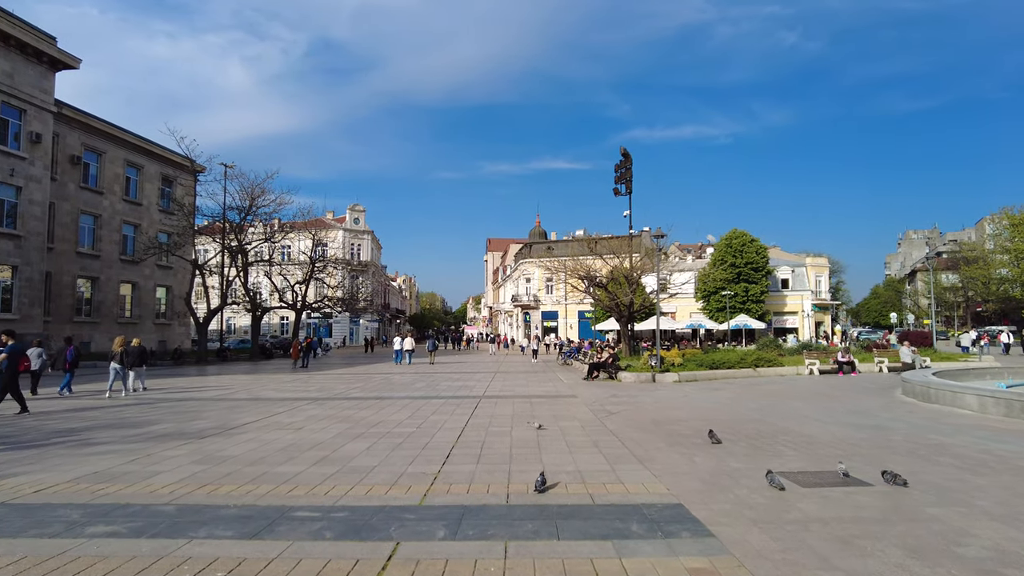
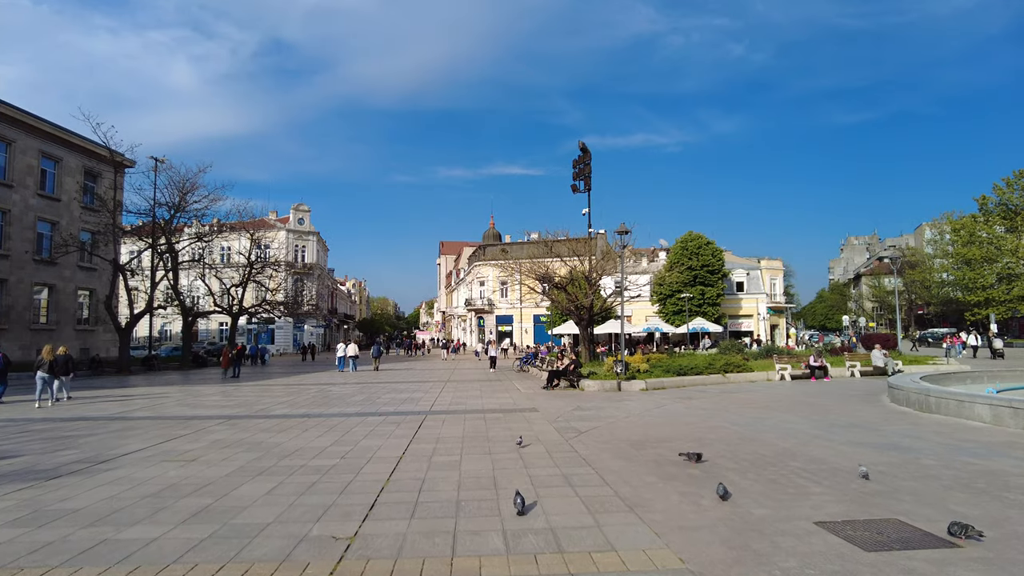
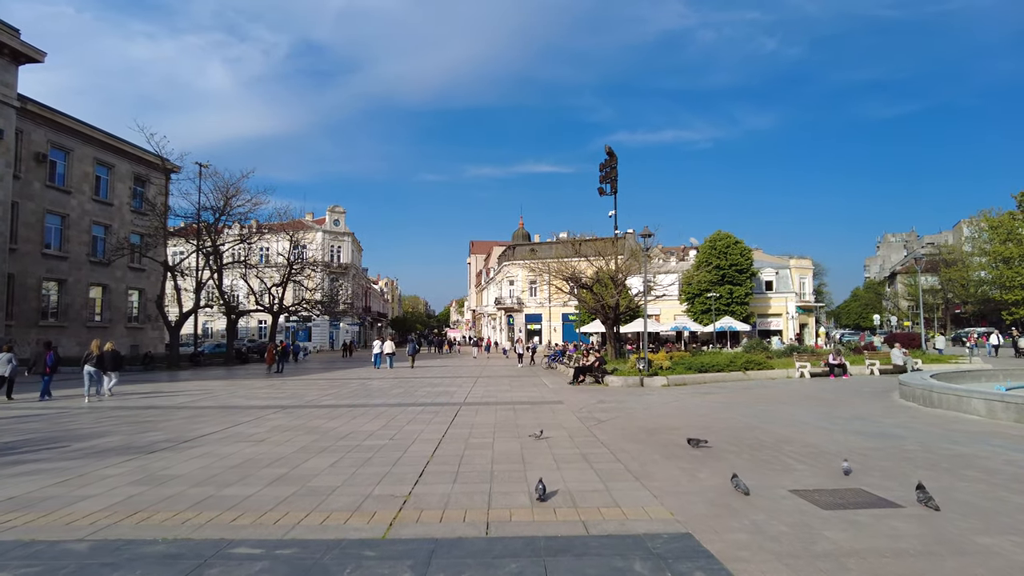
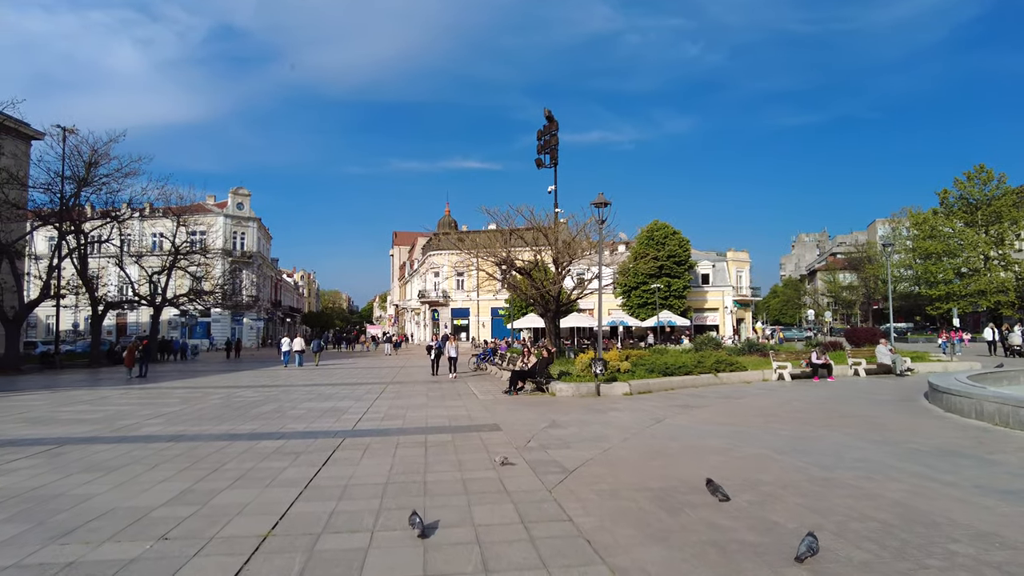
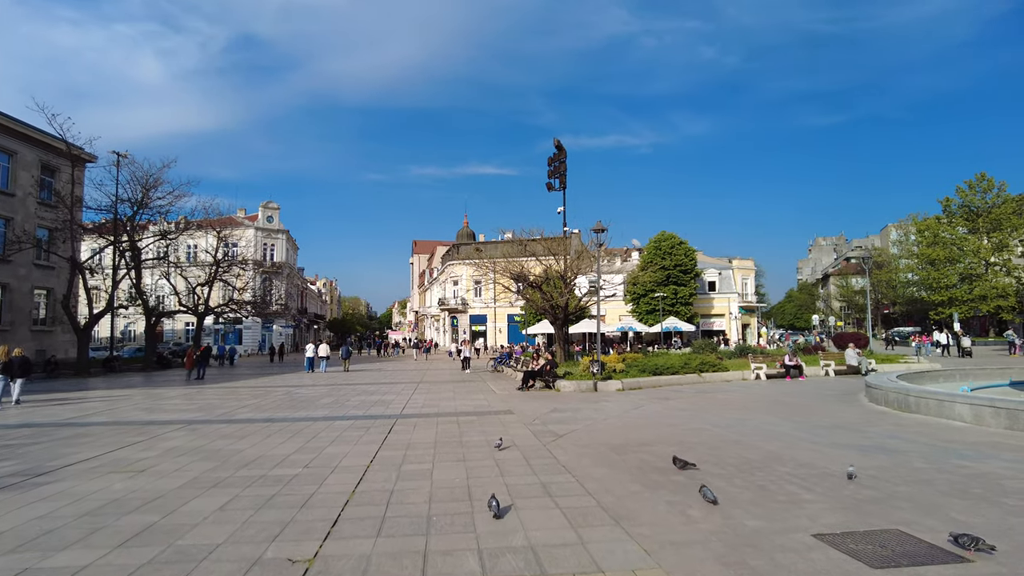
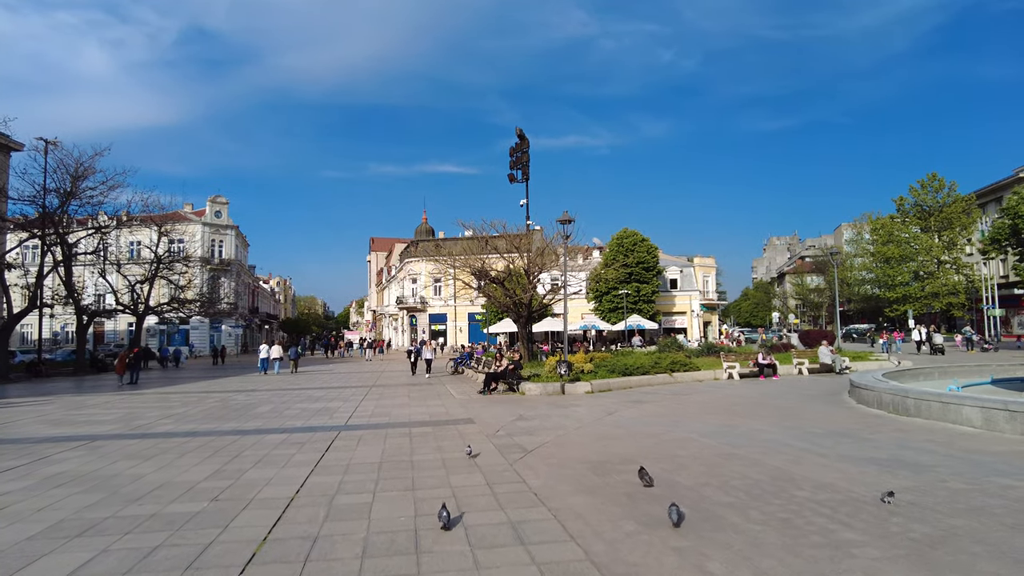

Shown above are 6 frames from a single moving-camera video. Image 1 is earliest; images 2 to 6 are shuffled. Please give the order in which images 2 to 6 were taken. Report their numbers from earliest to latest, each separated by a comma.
3, 2, 5, 6, 4
